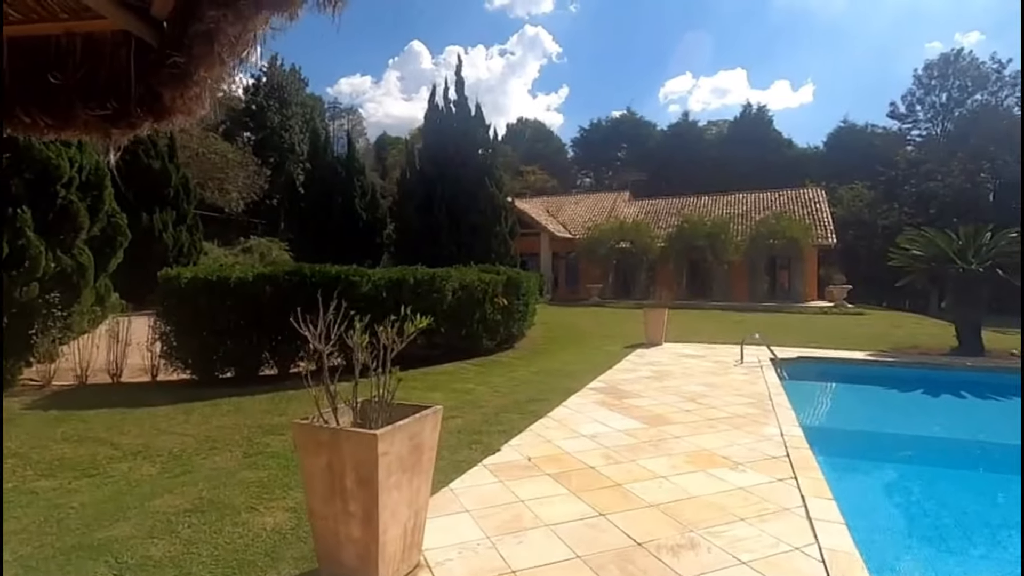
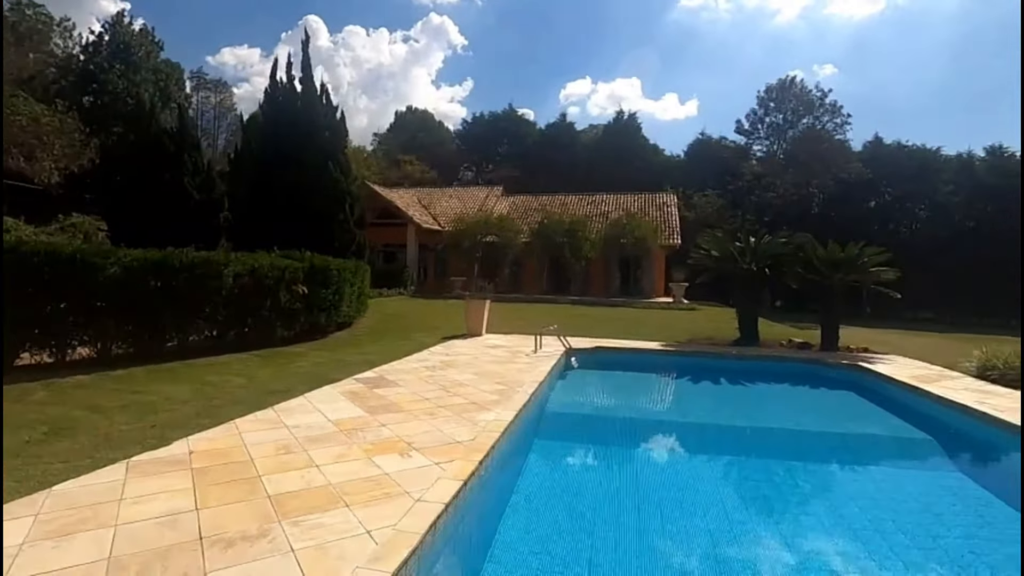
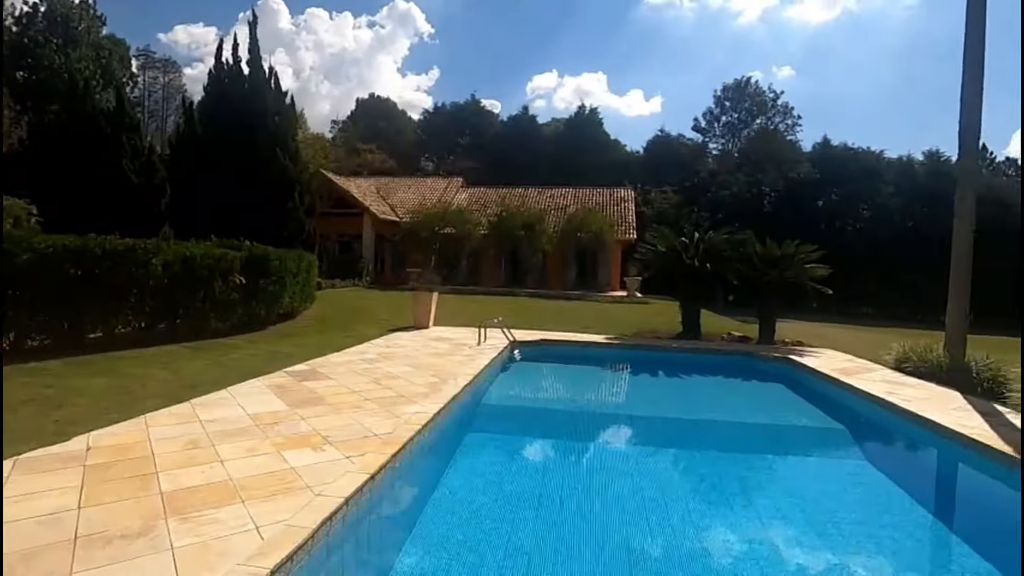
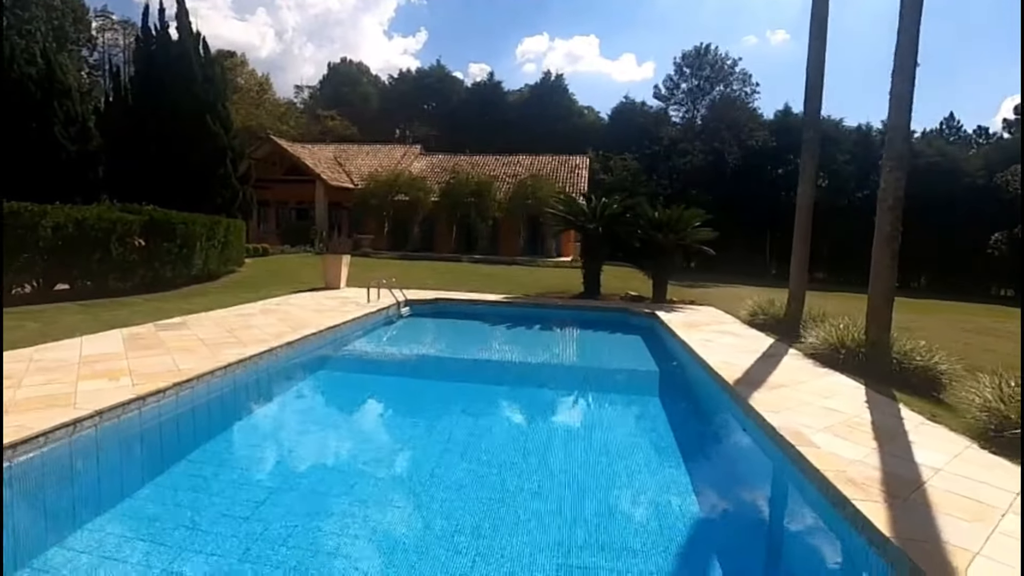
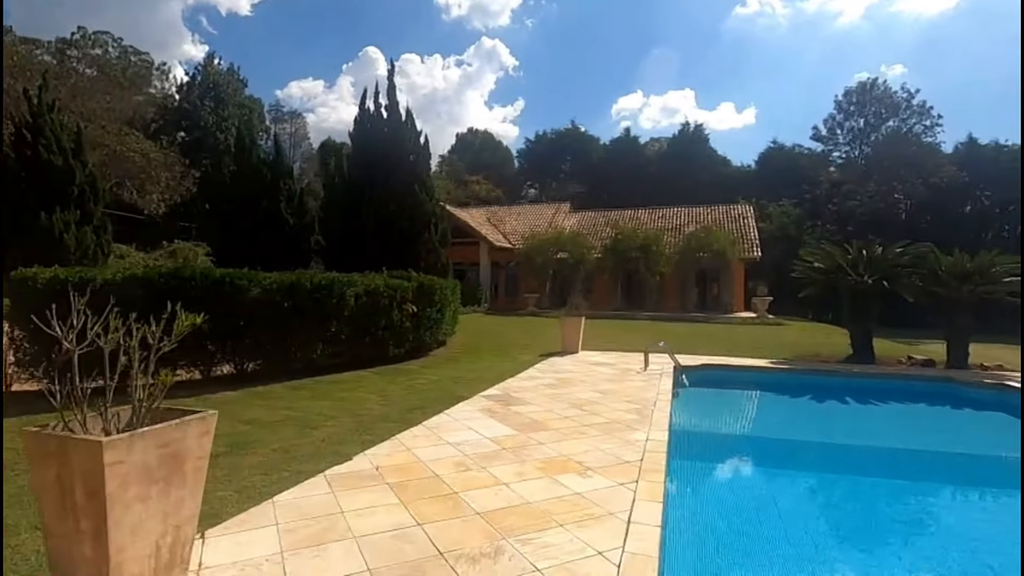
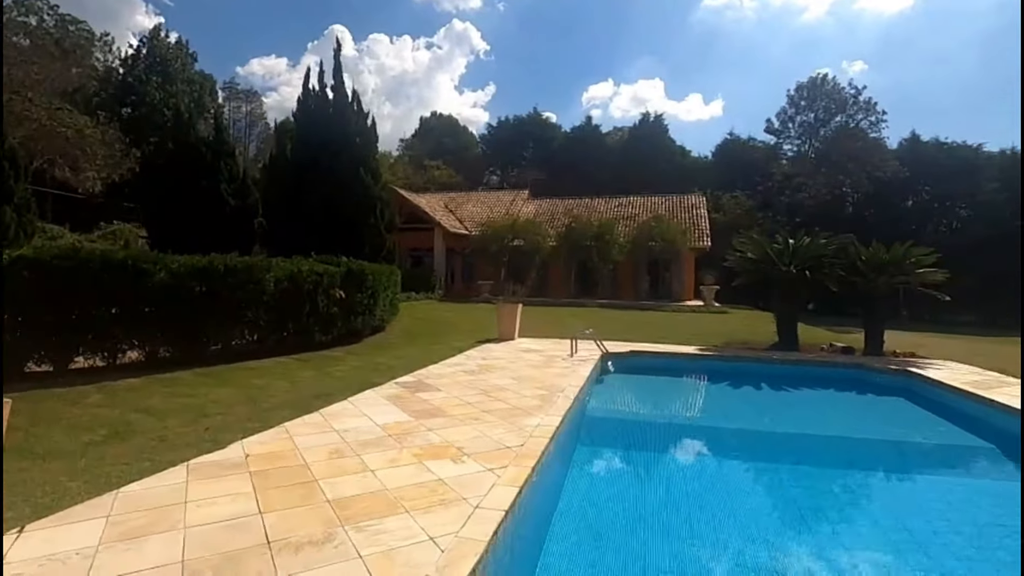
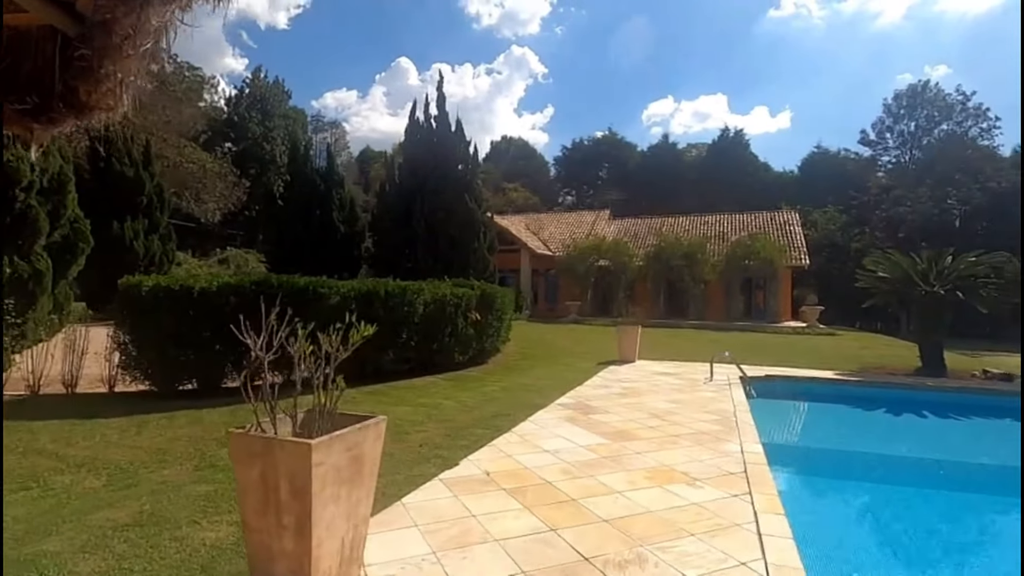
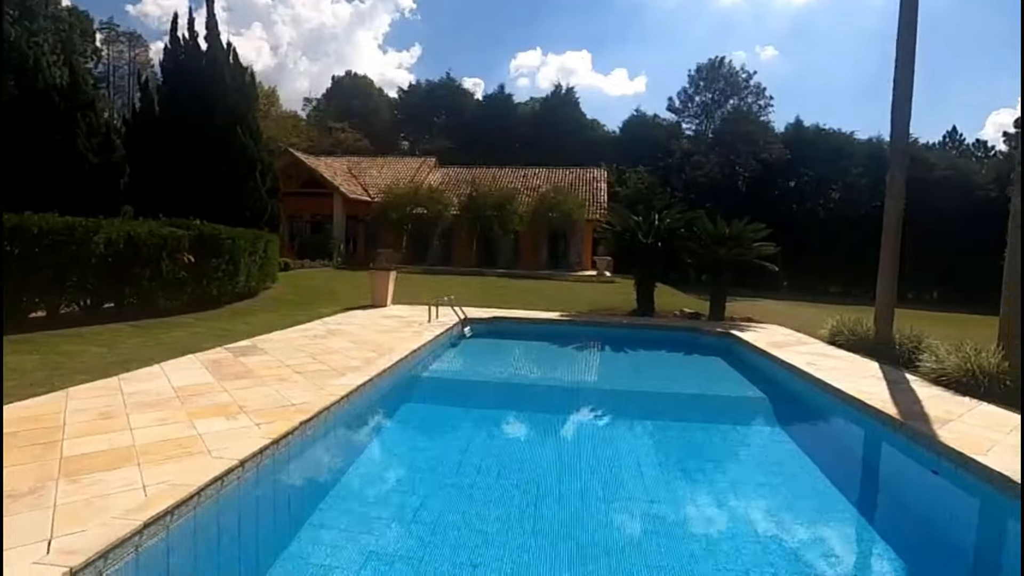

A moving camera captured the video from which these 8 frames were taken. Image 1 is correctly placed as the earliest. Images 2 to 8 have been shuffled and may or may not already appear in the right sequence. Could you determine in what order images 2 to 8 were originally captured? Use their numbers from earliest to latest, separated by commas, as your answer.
7, 5, 6, 2, 3, 8, 4
